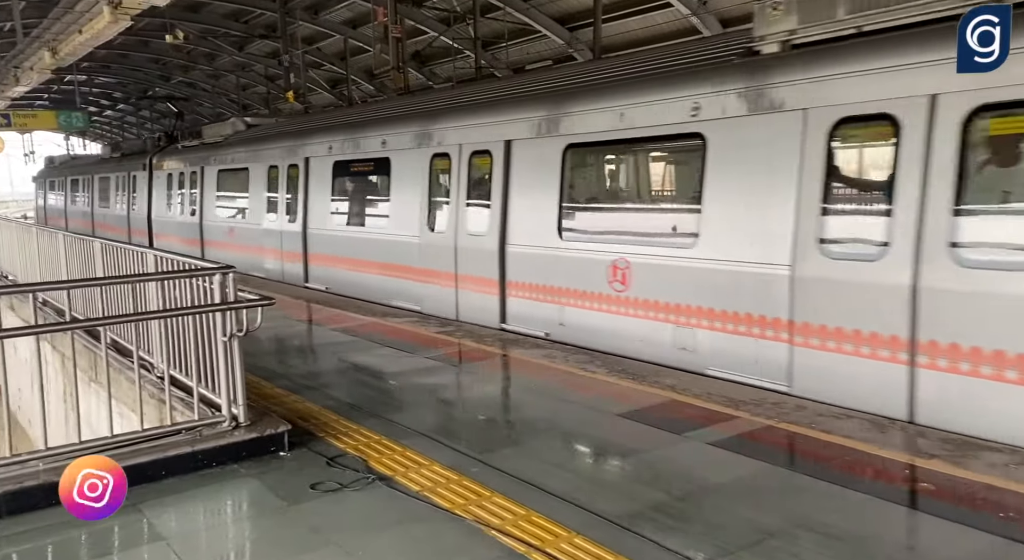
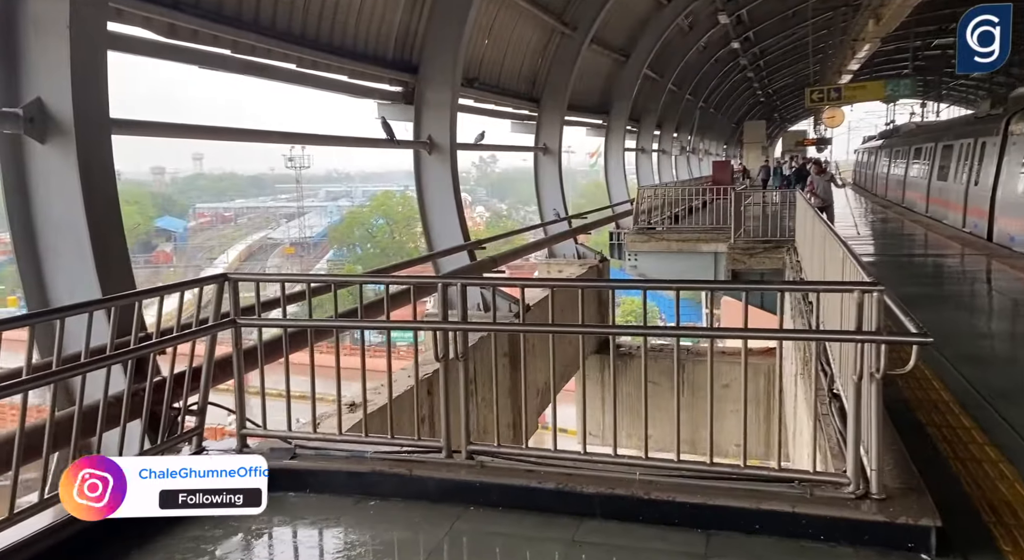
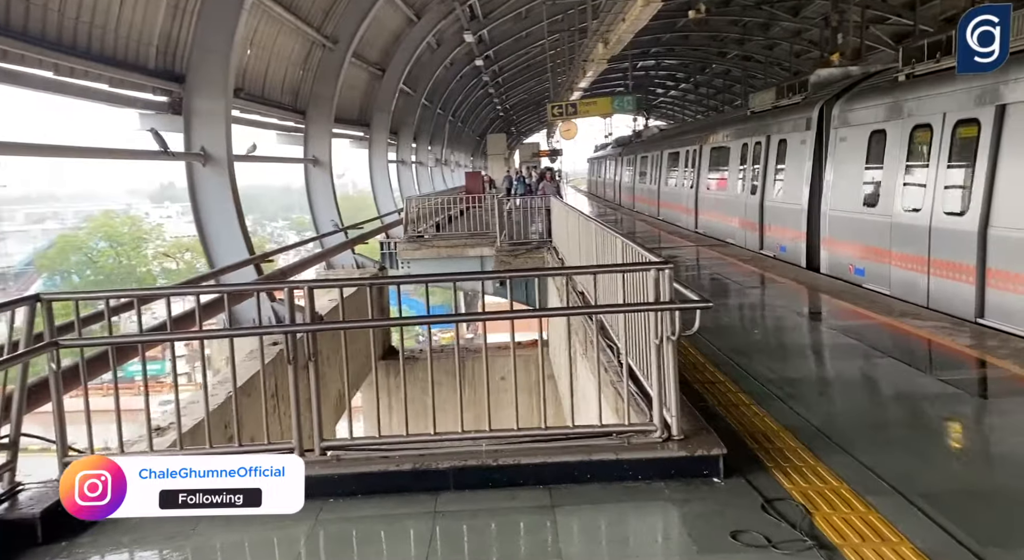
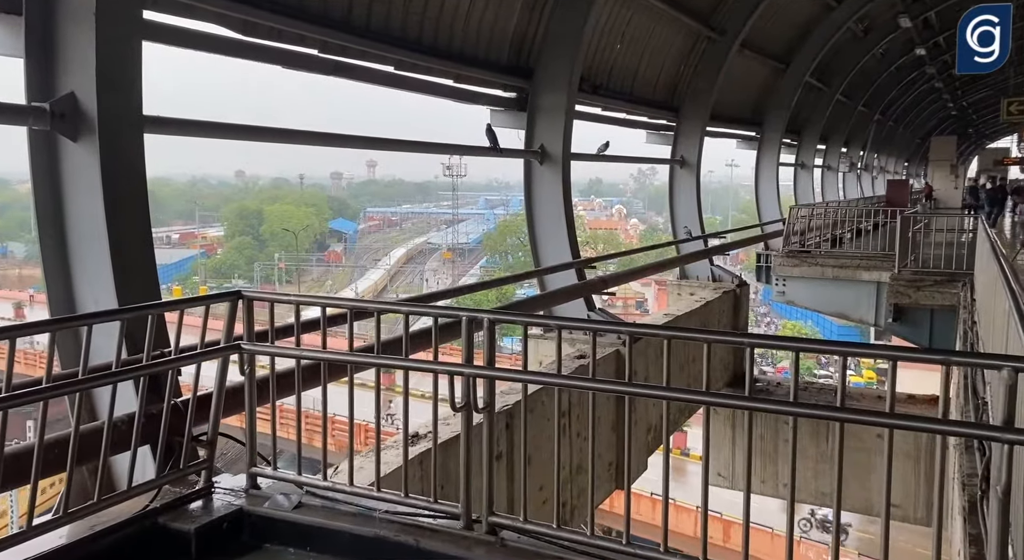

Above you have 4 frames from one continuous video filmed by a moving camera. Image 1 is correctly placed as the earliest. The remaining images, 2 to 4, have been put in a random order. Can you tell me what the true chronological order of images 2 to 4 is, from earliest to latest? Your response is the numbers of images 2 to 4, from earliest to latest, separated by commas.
3, 2, 4
